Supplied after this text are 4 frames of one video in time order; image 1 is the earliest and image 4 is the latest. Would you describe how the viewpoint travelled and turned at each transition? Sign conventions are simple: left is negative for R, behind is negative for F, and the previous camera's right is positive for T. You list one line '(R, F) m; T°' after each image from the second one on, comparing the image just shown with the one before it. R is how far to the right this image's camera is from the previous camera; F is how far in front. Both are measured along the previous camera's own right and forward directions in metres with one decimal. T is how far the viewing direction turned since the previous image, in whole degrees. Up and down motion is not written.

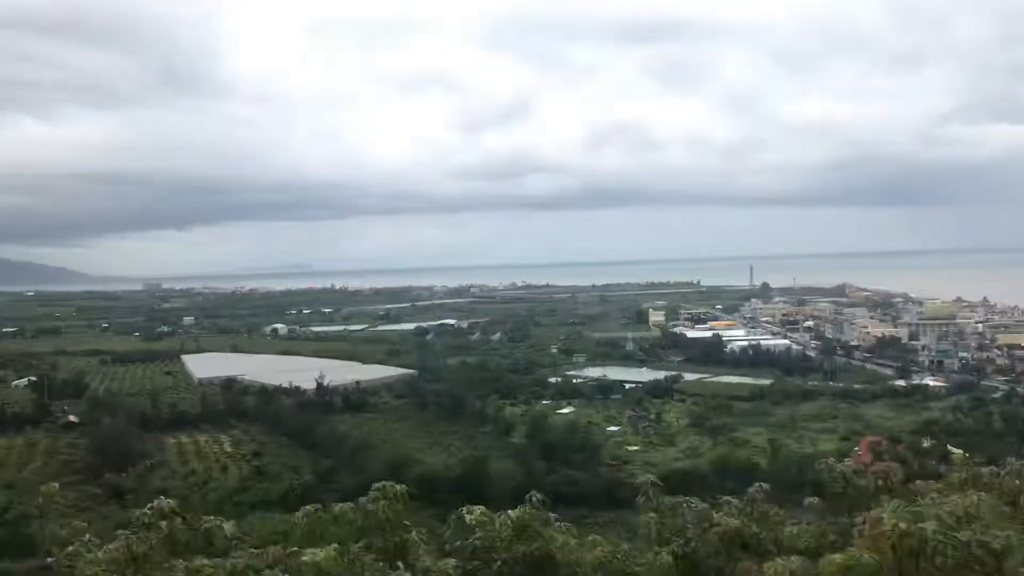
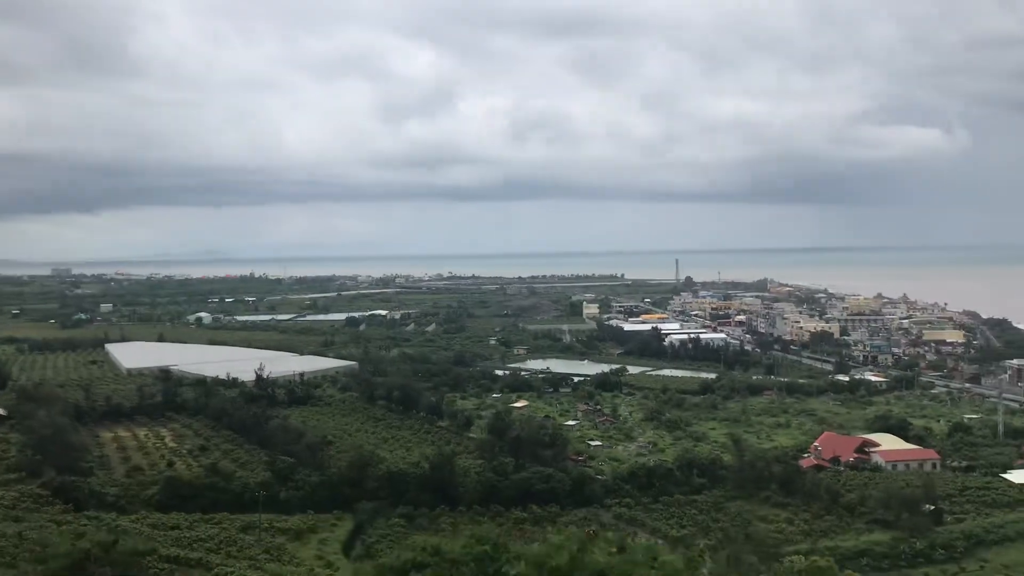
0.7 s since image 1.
(-0.6, +0.4) m; +5°
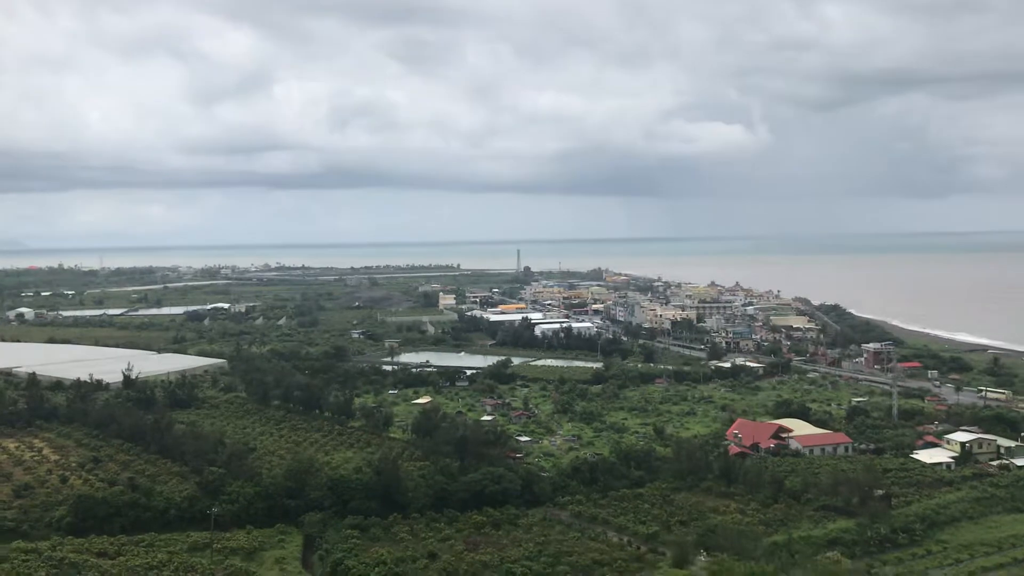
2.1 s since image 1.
(-1.5, +0.7) m; +10°
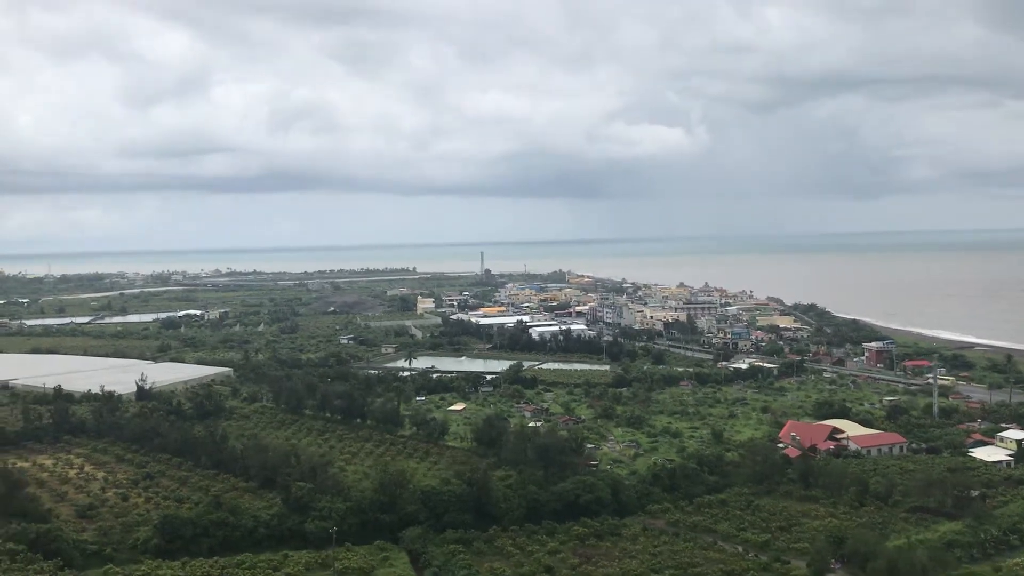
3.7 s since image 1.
(-1.7, +0.4) m; +3°
